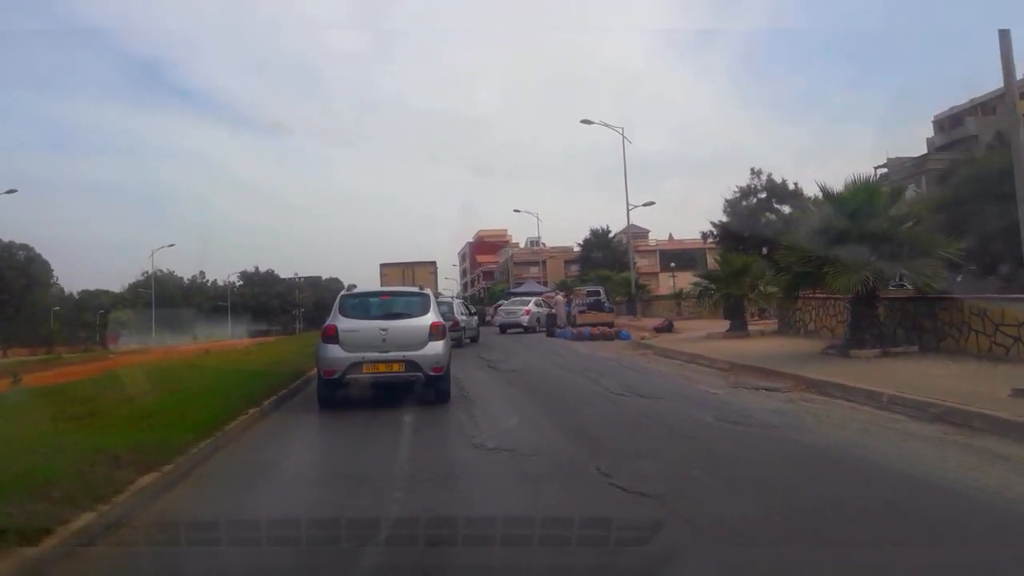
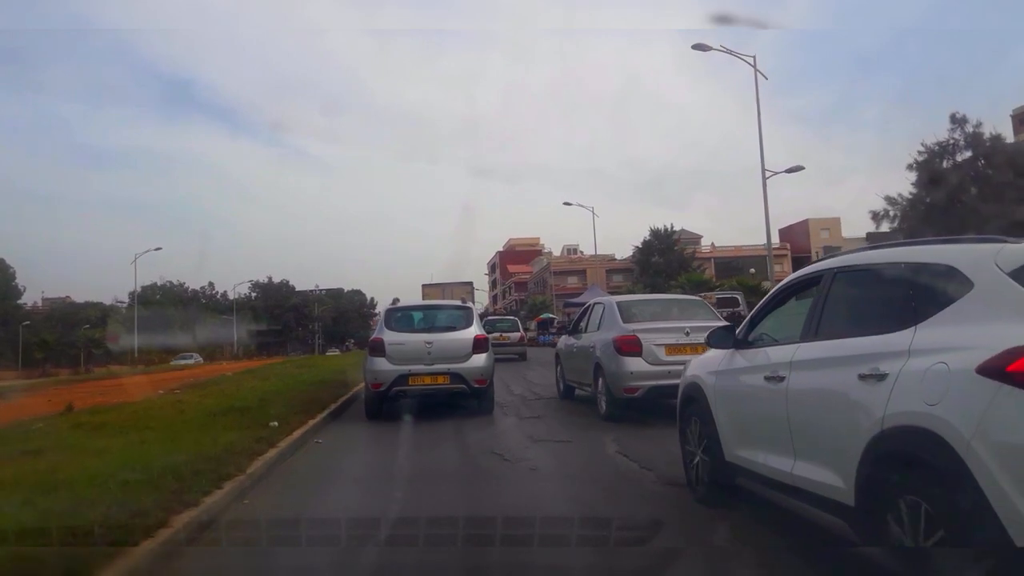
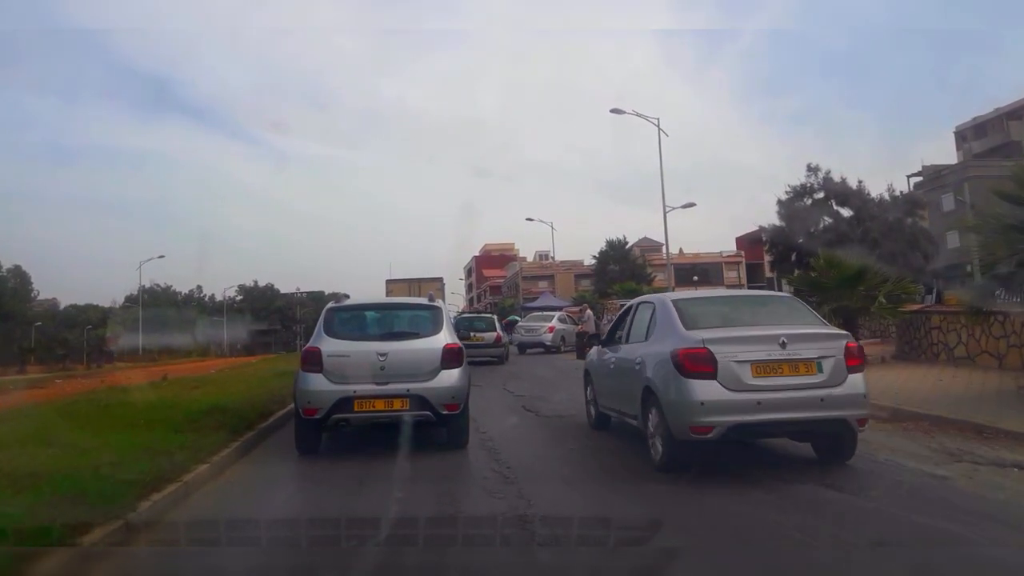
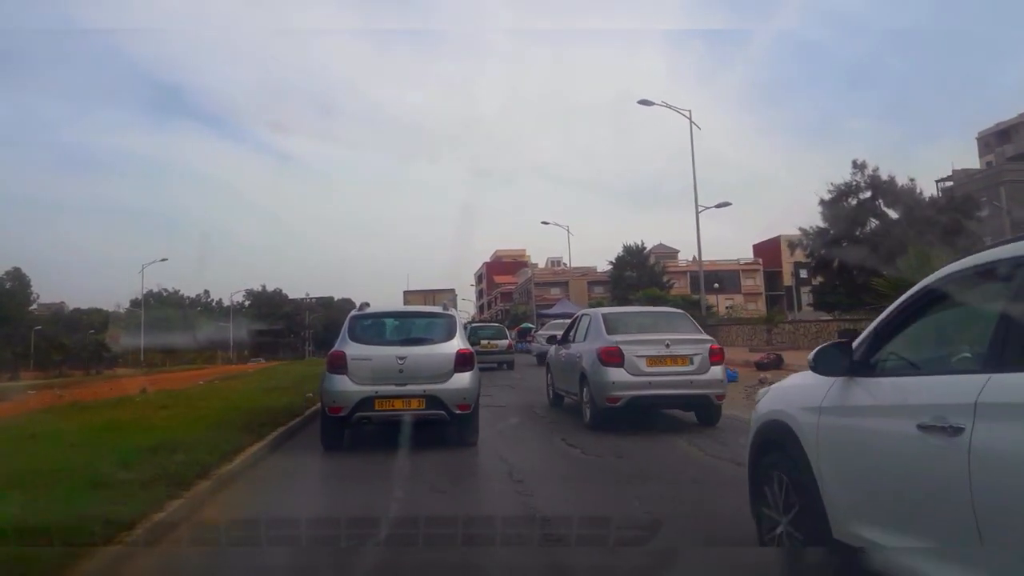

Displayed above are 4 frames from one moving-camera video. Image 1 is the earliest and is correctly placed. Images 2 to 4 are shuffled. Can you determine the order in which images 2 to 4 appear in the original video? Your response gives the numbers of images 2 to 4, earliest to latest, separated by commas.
3, 4, 2
